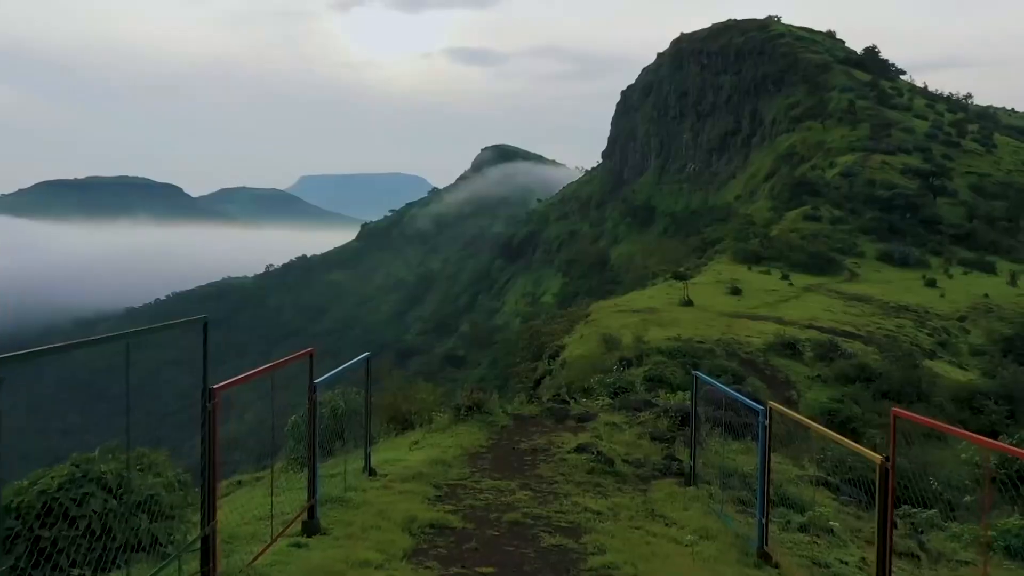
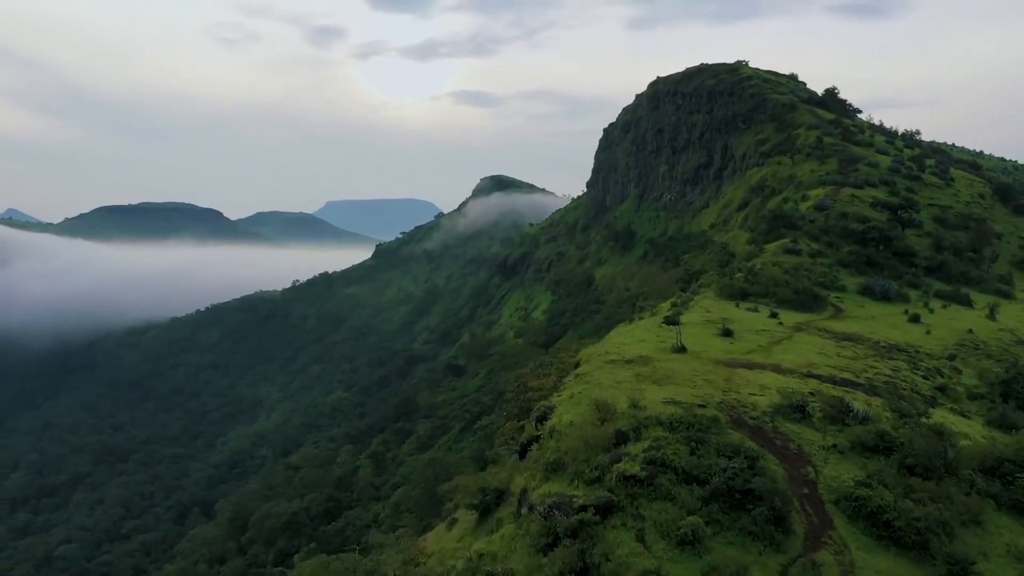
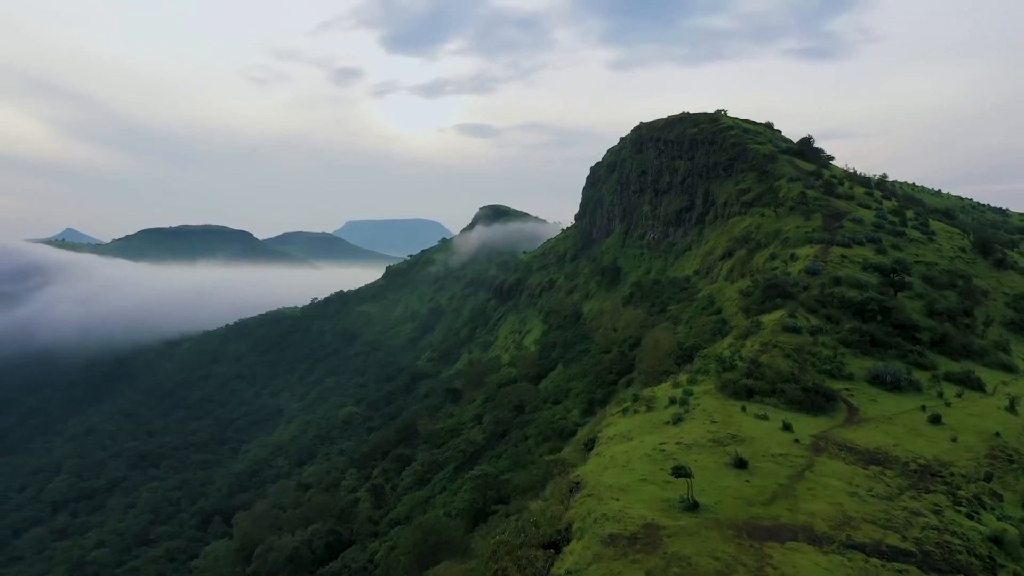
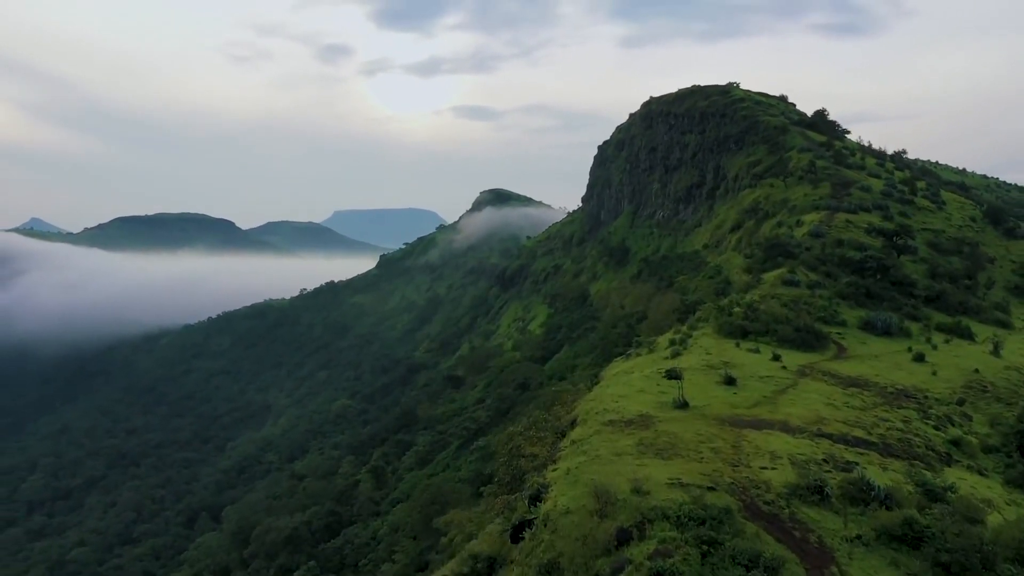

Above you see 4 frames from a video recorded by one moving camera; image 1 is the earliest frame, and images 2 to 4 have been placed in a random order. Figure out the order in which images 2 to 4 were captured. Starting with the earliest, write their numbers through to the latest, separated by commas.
2, 4, 3
